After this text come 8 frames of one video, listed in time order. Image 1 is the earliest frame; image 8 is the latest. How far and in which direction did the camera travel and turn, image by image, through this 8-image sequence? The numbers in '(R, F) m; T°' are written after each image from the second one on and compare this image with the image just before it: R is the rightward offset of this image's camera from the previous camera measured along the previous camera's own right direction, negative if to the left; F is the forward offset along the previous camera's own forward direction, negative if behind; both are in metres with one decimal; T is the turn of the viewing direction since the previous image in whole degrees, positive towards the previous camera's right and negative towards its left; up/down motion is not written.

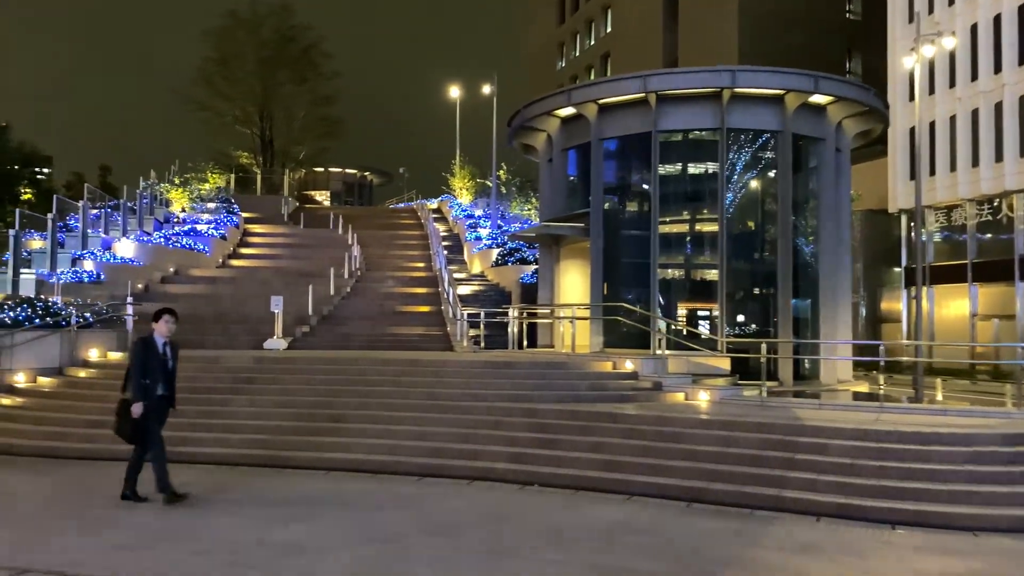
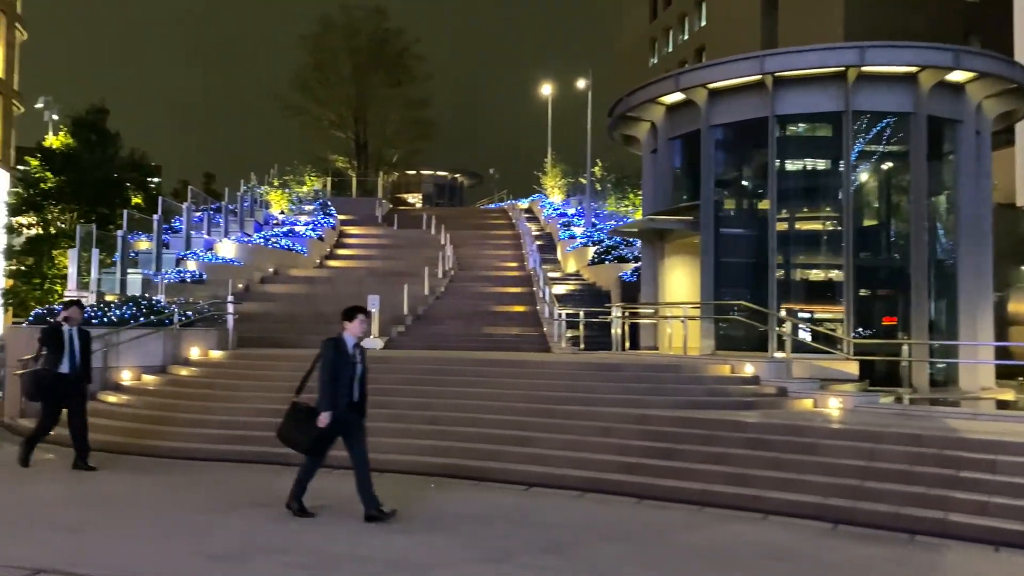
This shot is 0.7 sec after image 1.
(-0.3, +0.7) m; -6°
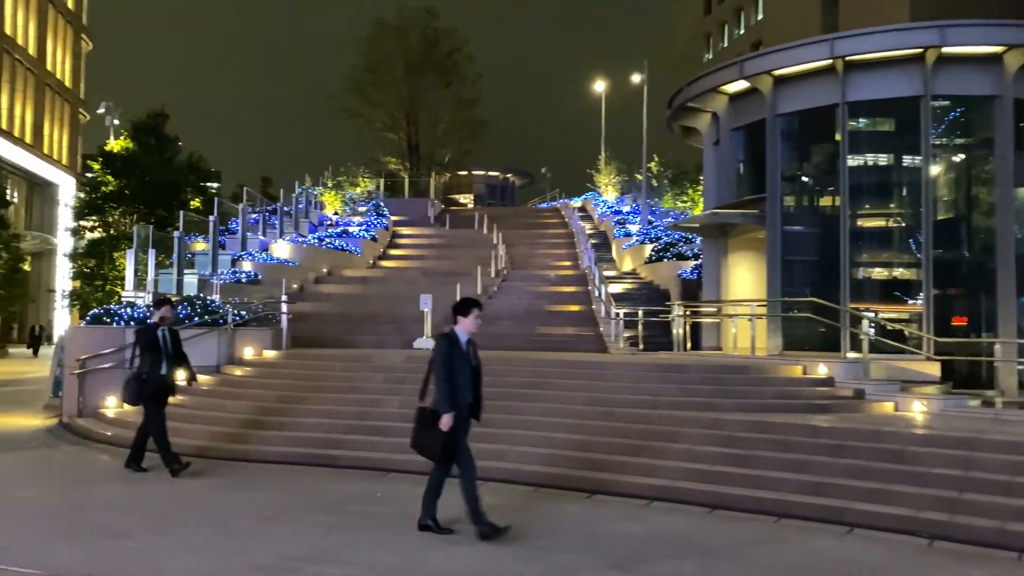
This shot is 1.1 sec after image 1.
(-0.1, +0.4) m; -4°
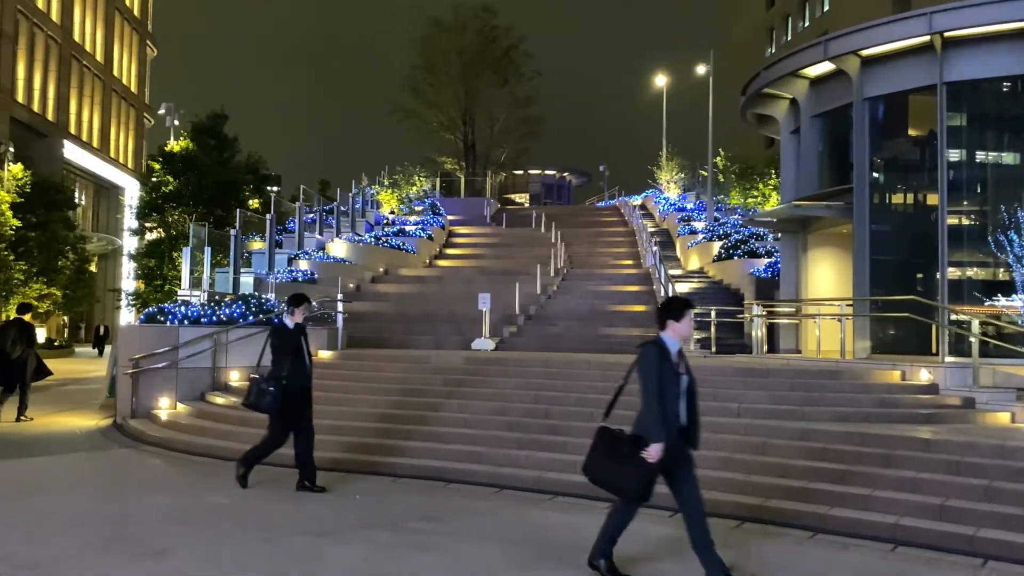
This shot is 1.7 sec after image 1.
(-0.2, +0.7) m; -4°
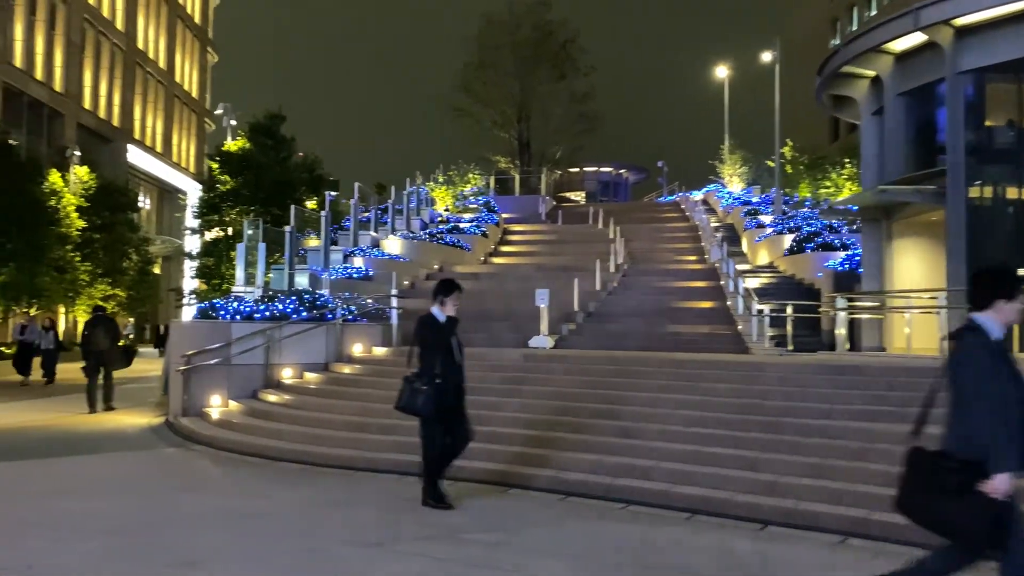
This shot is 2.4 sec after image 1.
(-0.1, +0.6) m; -4°
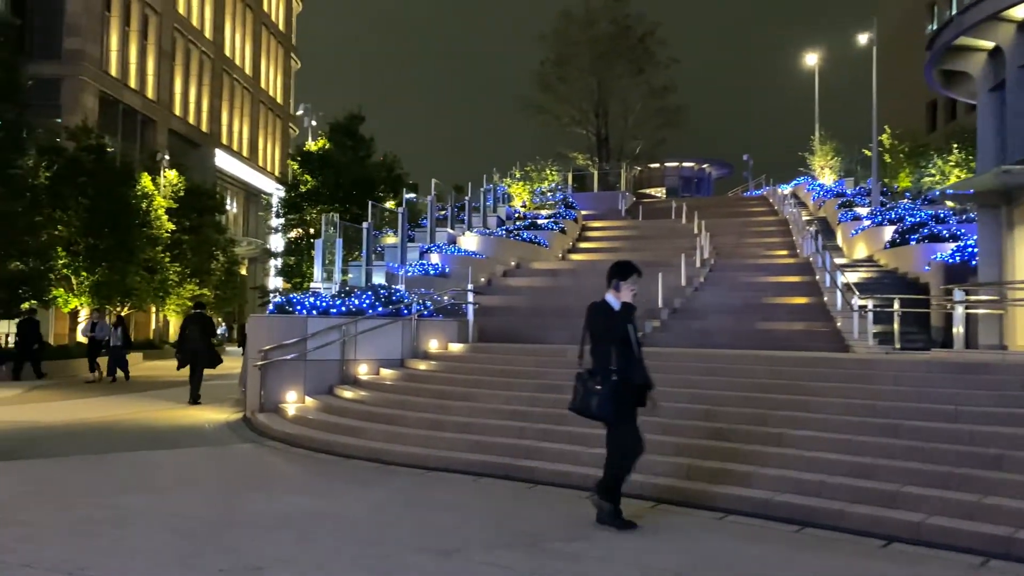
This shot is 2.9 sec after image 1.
(-0.1, +0.5) m; -6°
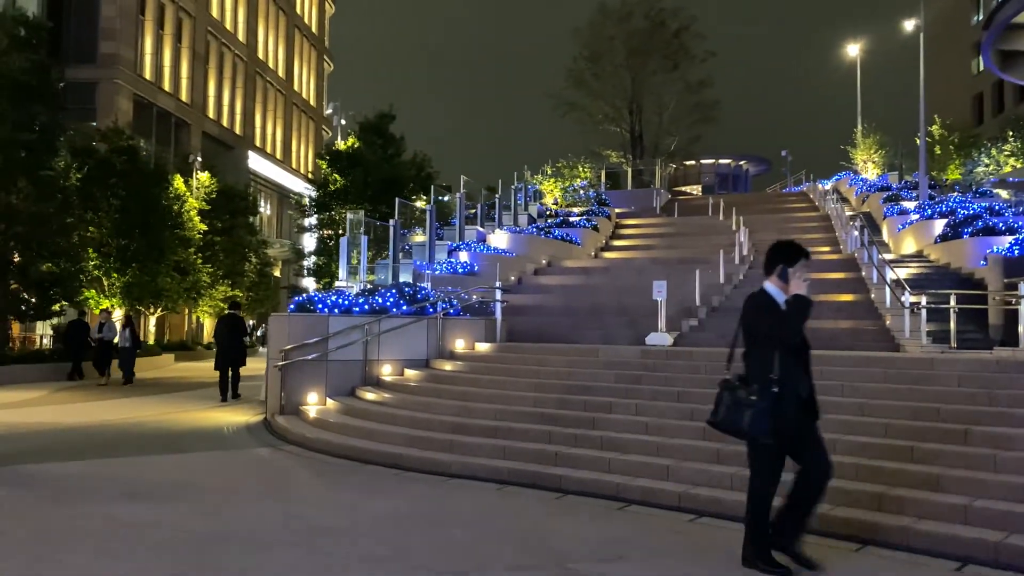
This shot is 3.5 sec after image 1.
(+0.1, +0.5) m; -2°
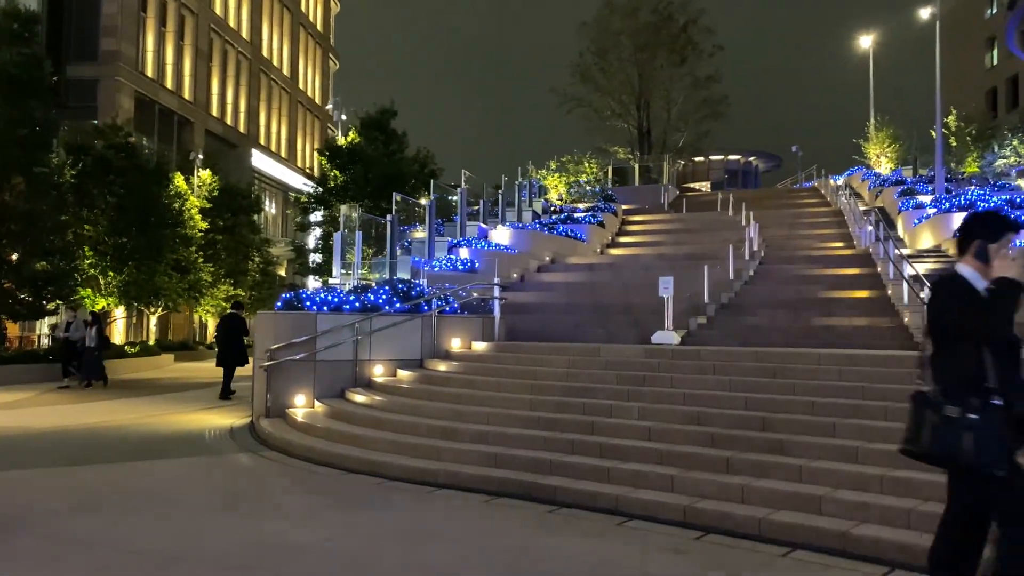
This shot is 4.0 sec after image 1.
(+0.2, +0.6) m; -1°
